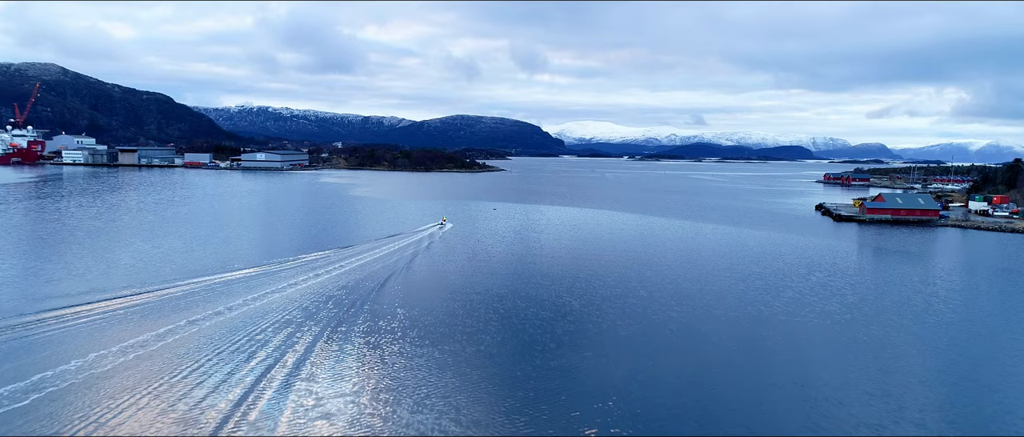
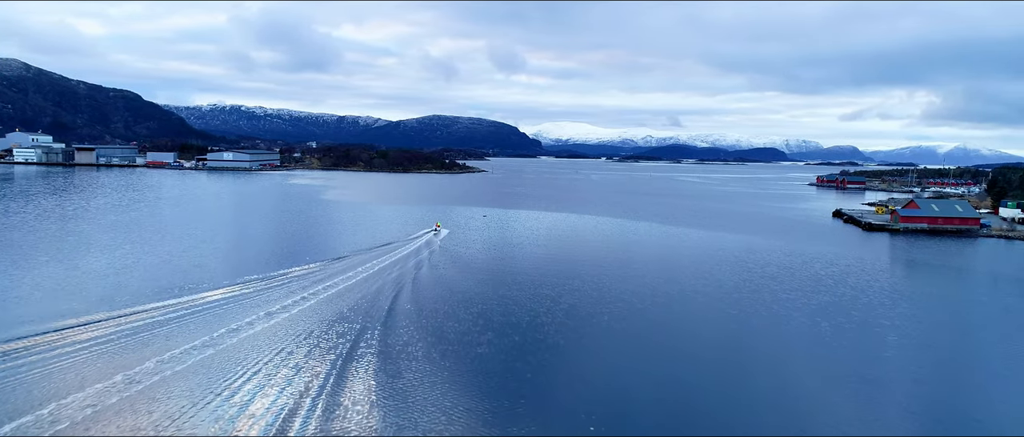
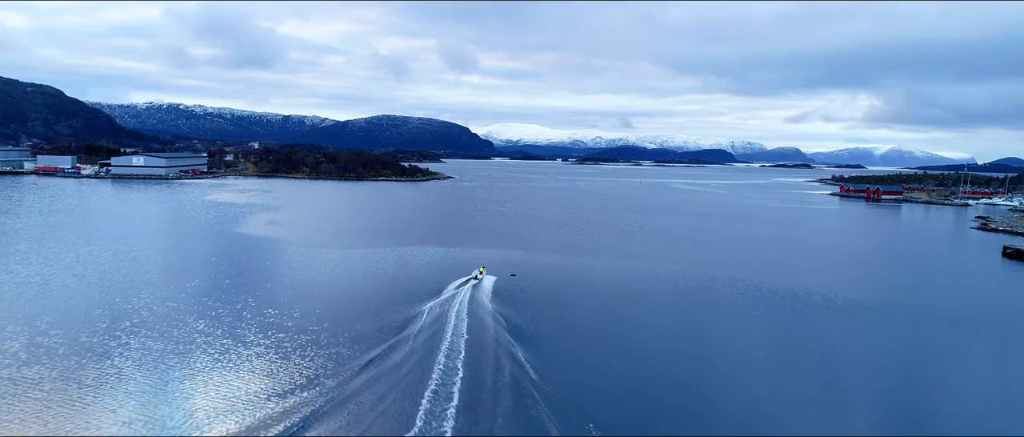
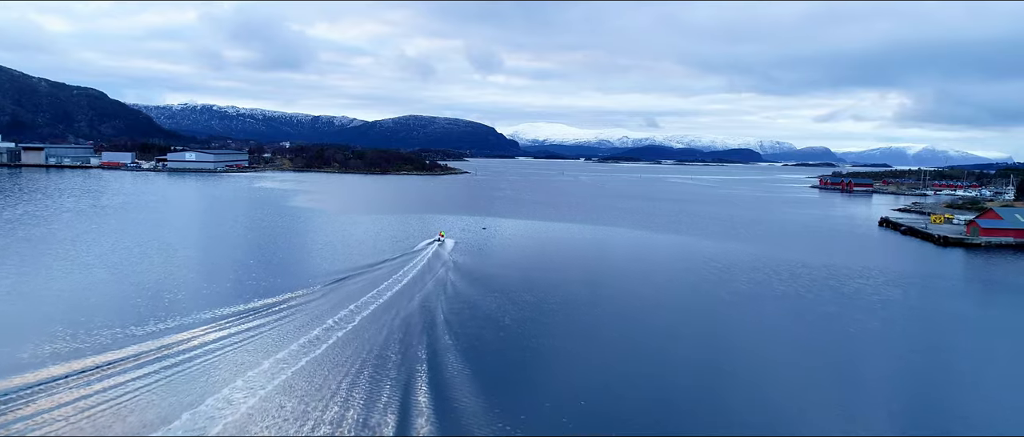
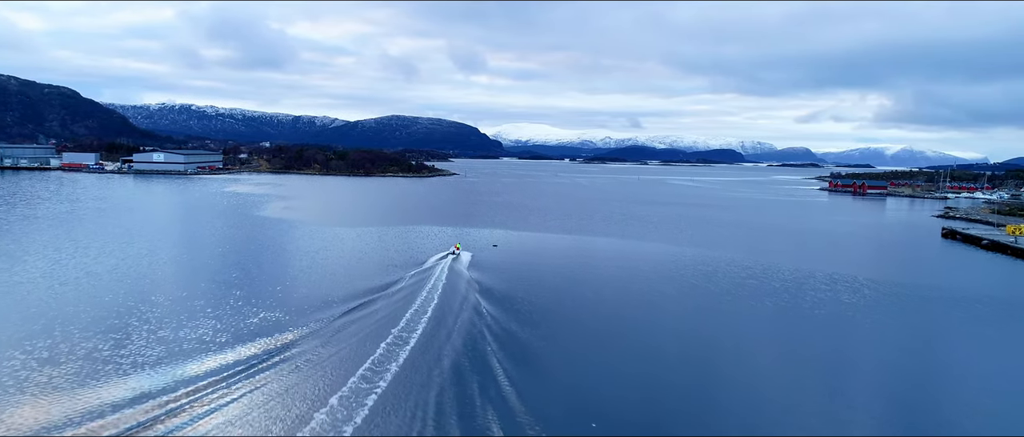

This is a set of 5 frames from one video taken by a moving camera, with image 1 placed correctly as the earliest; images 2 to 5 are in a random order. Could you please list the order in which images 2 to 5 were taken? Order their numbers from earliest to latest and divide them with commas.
2, 4, 5, 3
